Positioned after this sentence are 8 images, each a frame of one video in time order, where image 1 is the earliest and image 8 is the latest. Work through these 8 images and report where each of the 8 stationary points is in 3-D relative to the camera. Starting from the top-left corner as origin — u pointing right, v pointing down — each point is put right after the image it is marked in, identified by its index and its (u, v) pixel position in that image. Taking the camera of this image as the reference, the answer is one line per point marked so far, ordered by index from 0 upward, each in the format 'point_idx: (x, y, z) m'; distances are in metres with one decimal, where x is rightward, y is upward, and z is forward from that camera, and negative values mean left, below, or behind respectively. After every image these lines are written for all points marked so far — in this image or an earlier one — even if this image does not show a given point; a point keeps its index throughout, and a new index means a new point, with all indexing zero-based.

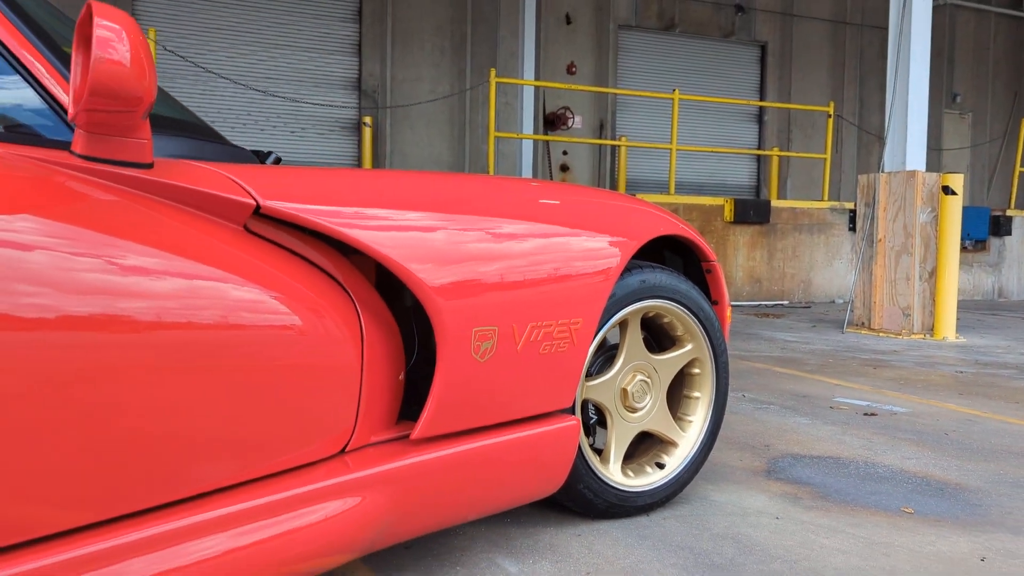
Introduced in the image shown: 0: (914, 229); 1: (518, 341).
0: (+3.2, +0.5, +6.9) m
1: (0.0, -0.1, +1.8) m
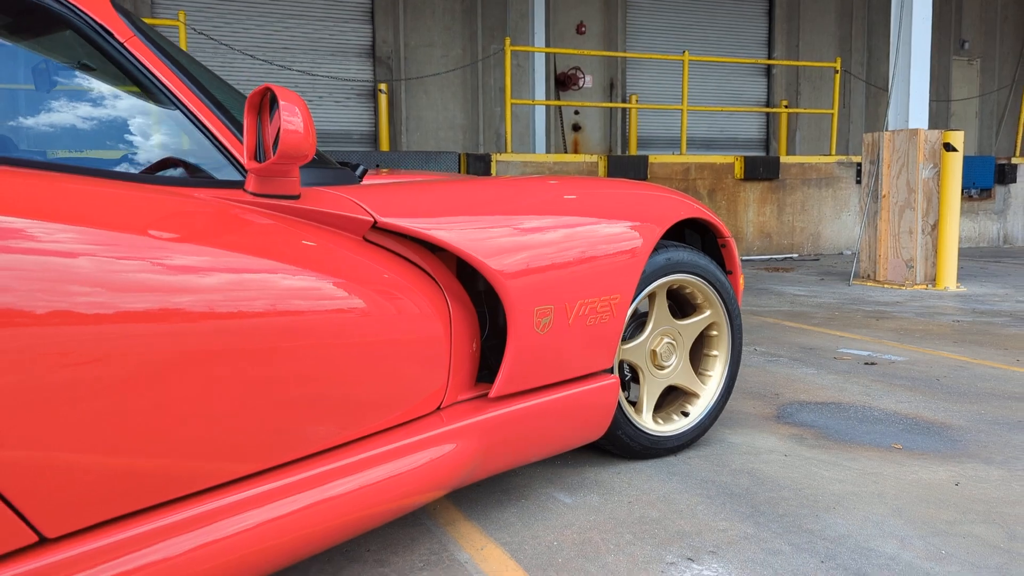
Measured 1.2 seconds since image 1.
0: (+3.4, +0.9, +7.2) m
1: (+0.2, -0.1, +2.2) m
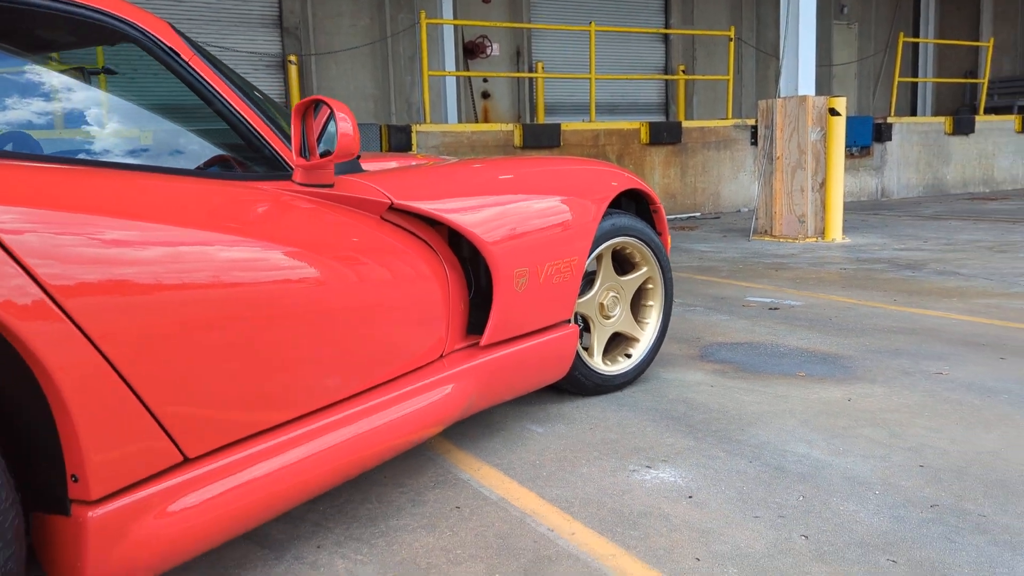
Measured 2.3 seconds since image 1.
0: (+2.7, +1.3, +7.9) m
1: (+0.1, 0.0, +2.7) m
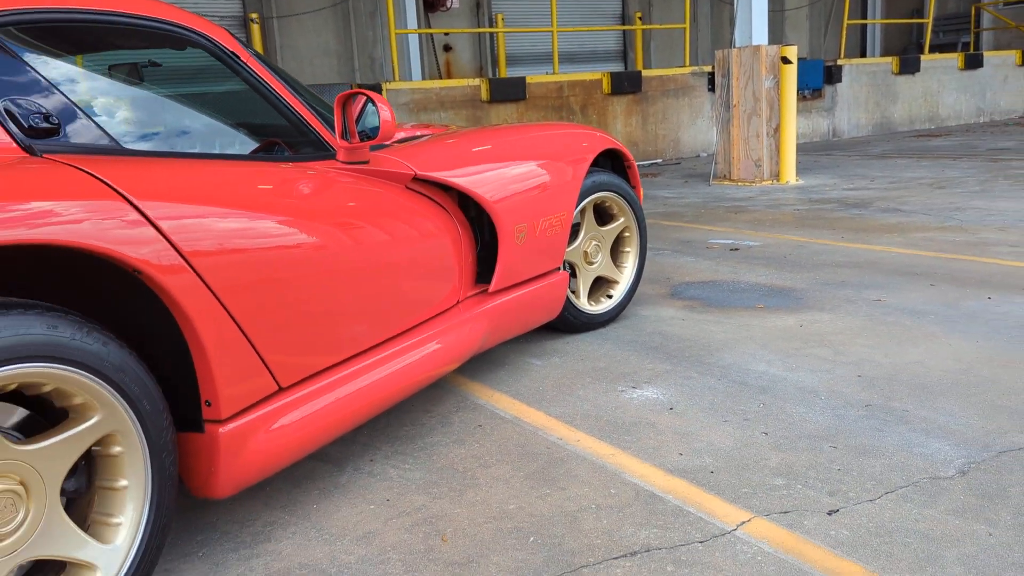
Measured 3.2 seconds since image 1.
0: (+2.4, +1.9, +8.3) m
1: (+0.1, +0.2, +3.1) m
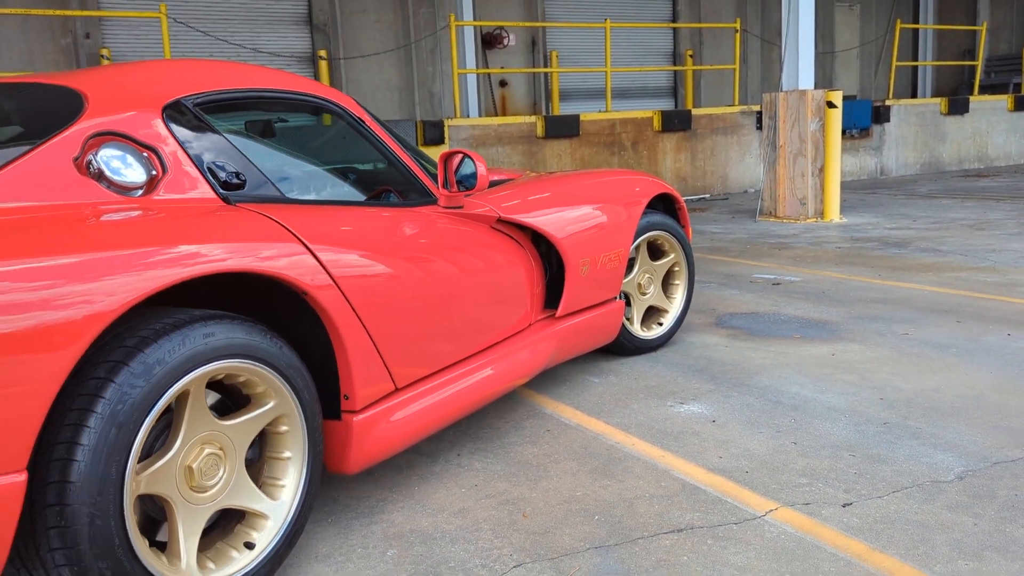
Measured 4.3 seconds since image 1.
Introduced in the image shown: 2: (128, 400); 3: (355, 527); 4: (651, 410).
0: (+3.0, +1.6, +8.7) m
1: (+0.4, +0.1, +3.6) m
2: (-0.8, -0.2, +1.7) m
3: (-0.4, -0.7, +2.4) m
4: (+0.5, -0.5, +3.3) m
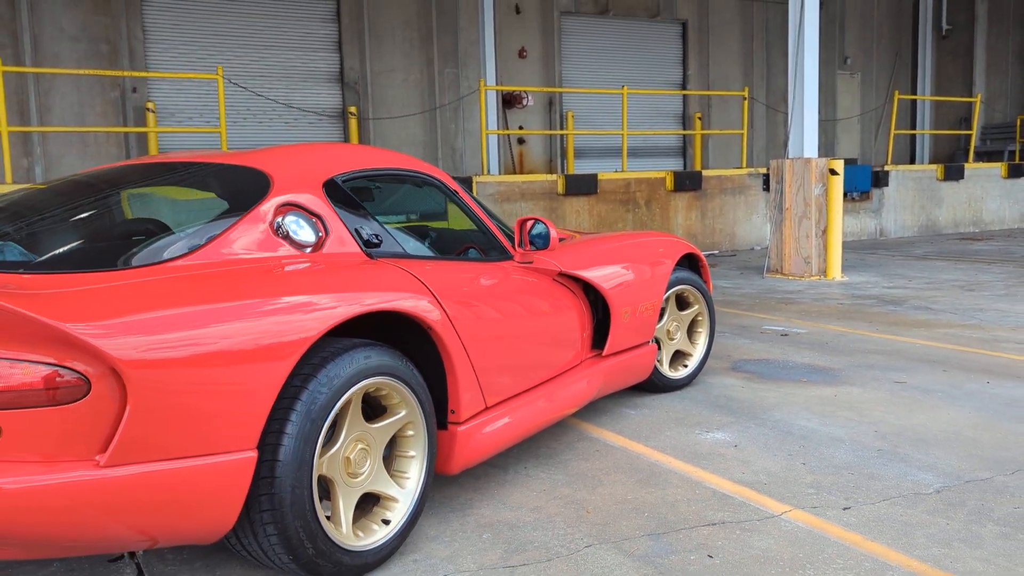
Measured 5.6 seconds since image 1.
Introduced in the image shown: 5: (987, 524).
0: (+3.3, +1.0, +9.4) m
1: (+0.6, -0.1, +4.2) m
2: (-0.5, -0.3, +2.4) m
3: (-0.2, -0.8, +3.0) m
4: (+0.8, -0.7, +3.9) m
5: (+1.6, -0.8, +2.9) m
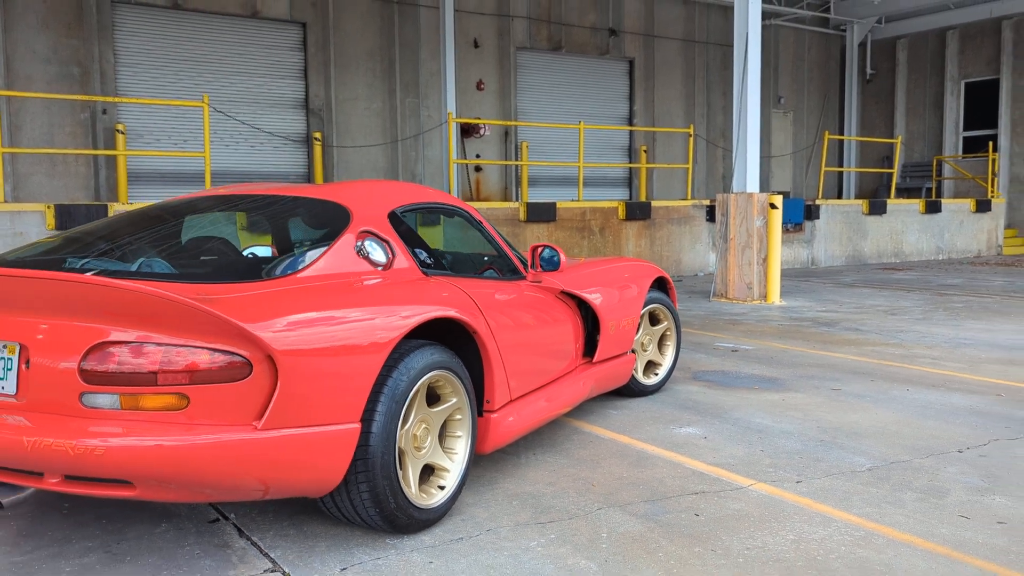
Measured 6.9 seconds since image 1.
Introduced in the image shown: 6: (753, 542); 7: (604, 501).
0: (+2.9, +0.7, +10.4) m
1: (+0.6, -0.2, +4.9) m
2: (-0.4, -0.3, +3.0) m
3: (-0.1, -0.9, +3.7) m
4: (+0.8, -0.8, +4.7) m
5: (+1.7, -0.9, +3.7) m
6: (+0.9, -0.9, +3.1) m
7: (+0.4, -0.9, +3.6) m
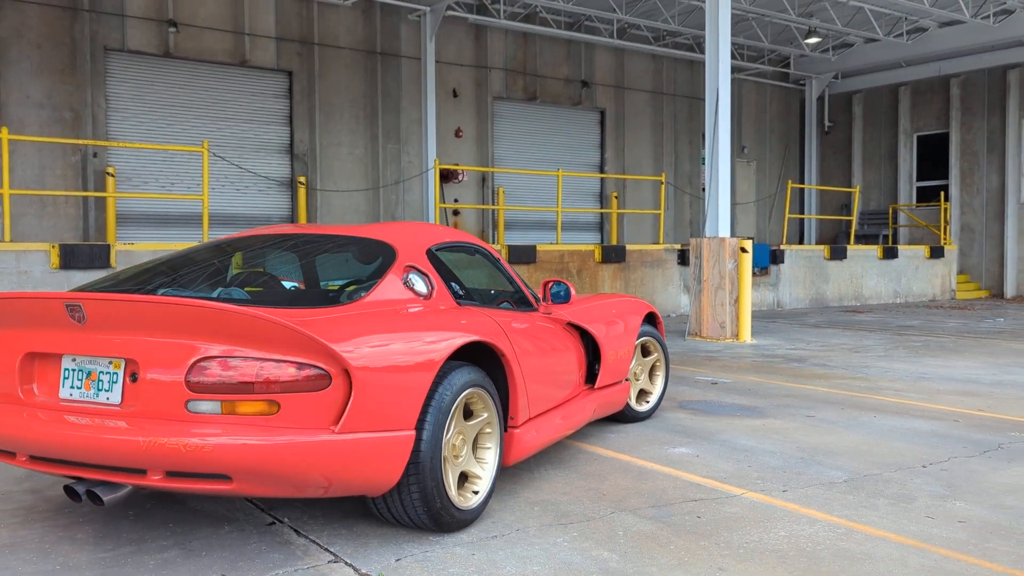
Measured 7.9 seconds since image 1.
0: (+2.7, +0.2, +11.0) m
1: (+0.7, -0.4, +5.4) m
2: (-0.3, -0.5, +3.5) m
3: (0.0, -1.0, +4.1) m
4: (+0.9, -1.0, +5.1) m
5: (+1.8, -1.0, +4.2) m
6: (+1.0, -1.1, +3.6) m
7: (+0.5, -1.0, +4.0) m
